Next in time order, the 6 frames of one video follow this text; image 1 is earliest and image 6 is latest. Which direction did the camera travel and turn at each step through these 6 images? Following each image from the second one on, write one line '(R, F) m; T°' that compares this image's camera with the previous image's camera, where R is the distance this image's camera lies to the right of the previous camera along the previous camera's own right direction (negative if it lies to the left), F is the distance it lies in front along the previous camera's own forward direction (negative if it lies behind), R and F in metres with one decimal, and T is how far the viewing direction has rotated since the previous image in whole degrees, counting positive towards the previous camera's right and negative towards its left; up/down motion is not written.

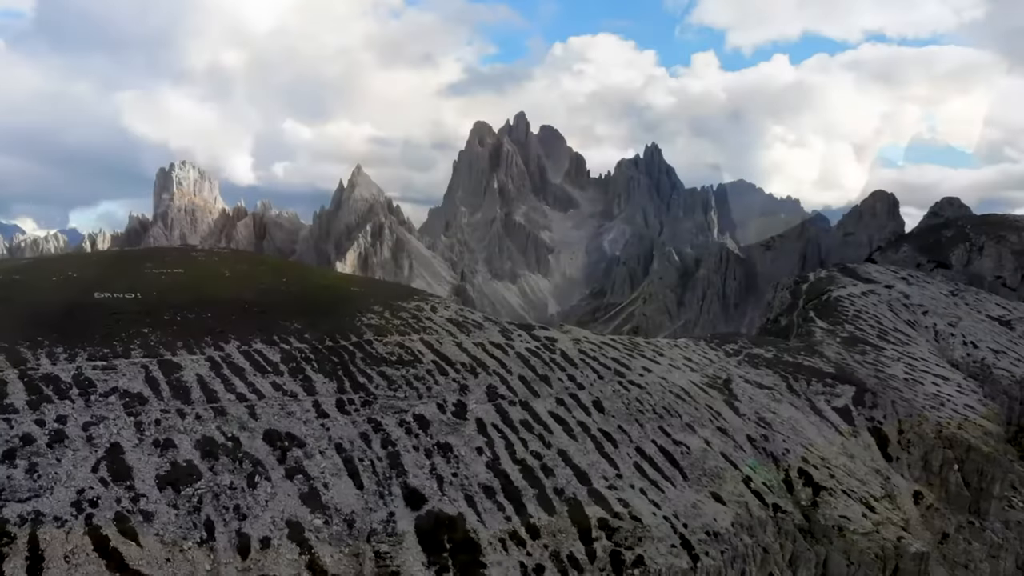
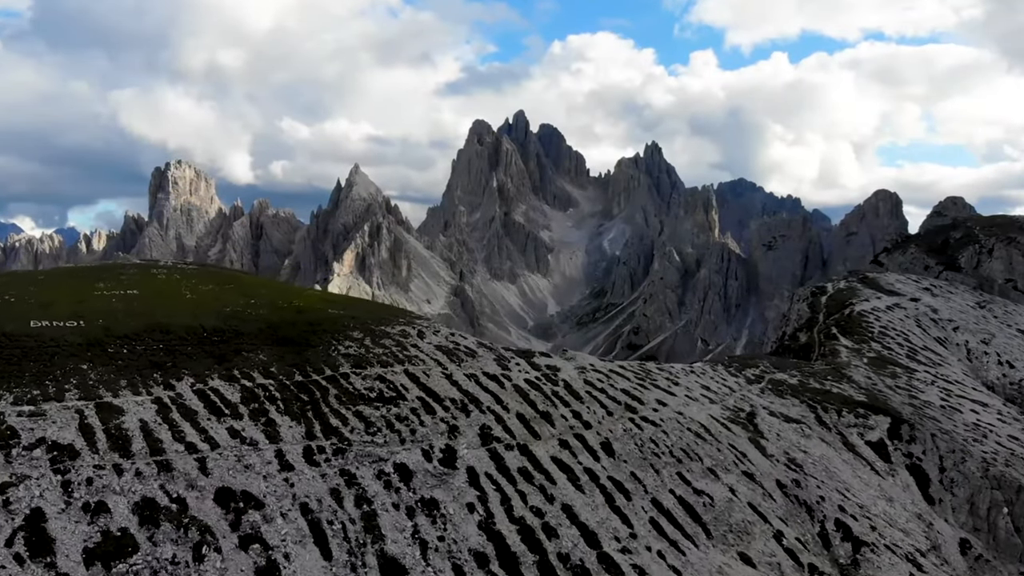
(+0.2, +7.4) m; 0°
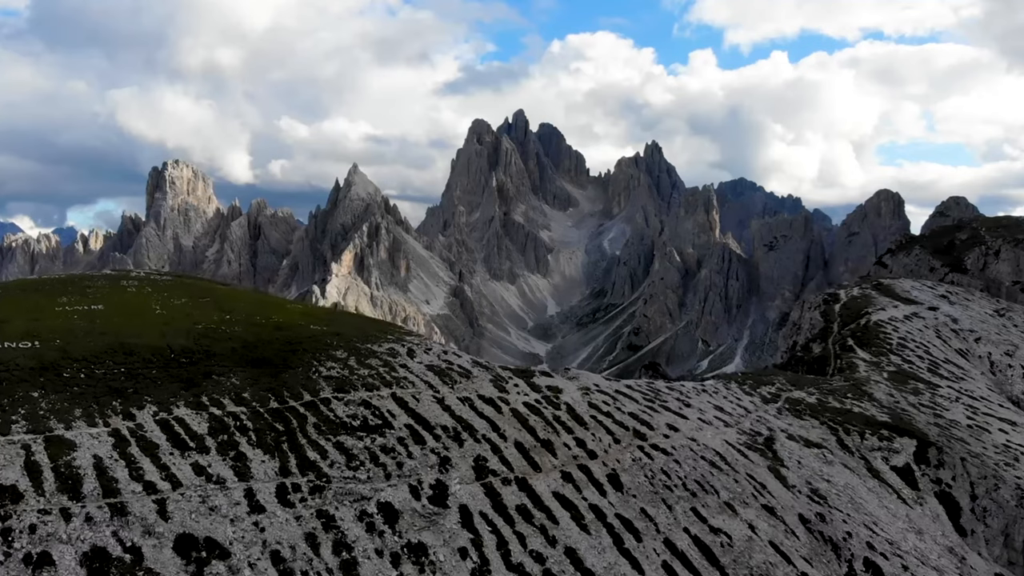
(+0.1, +4.7) m; 0°
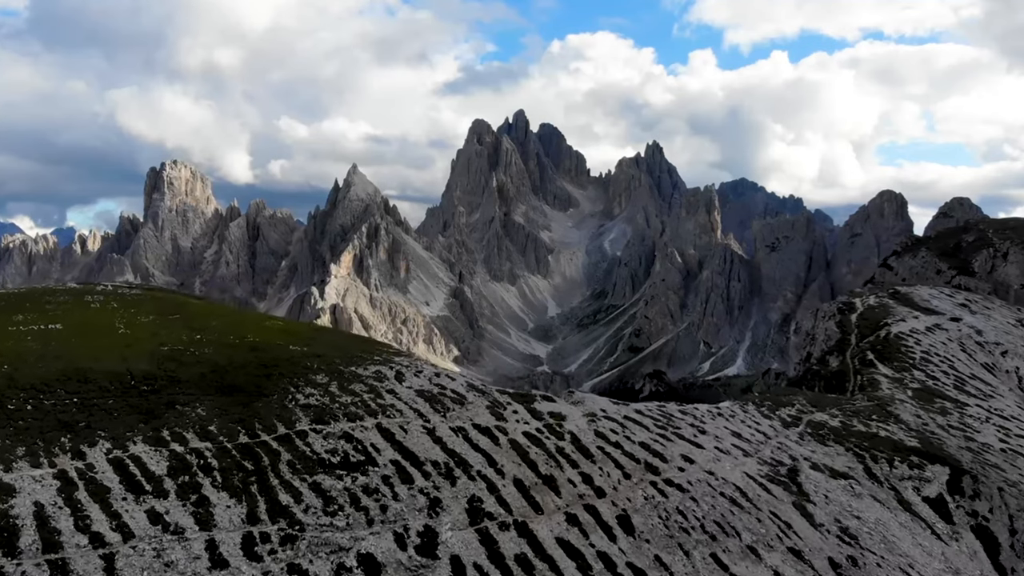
(+0.1, +4.8) m; 0°
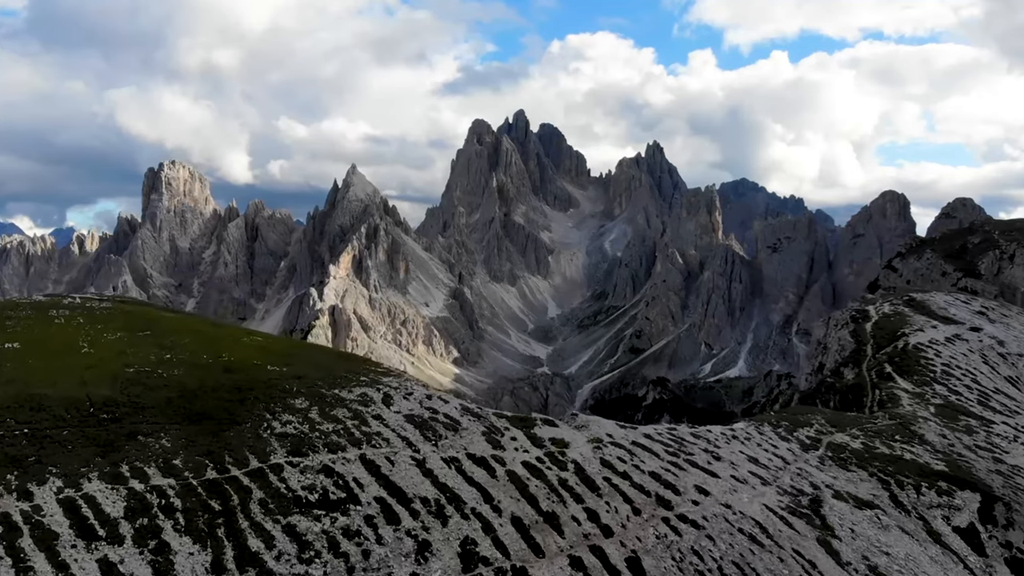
(+0.1, +4.0) m; 0°
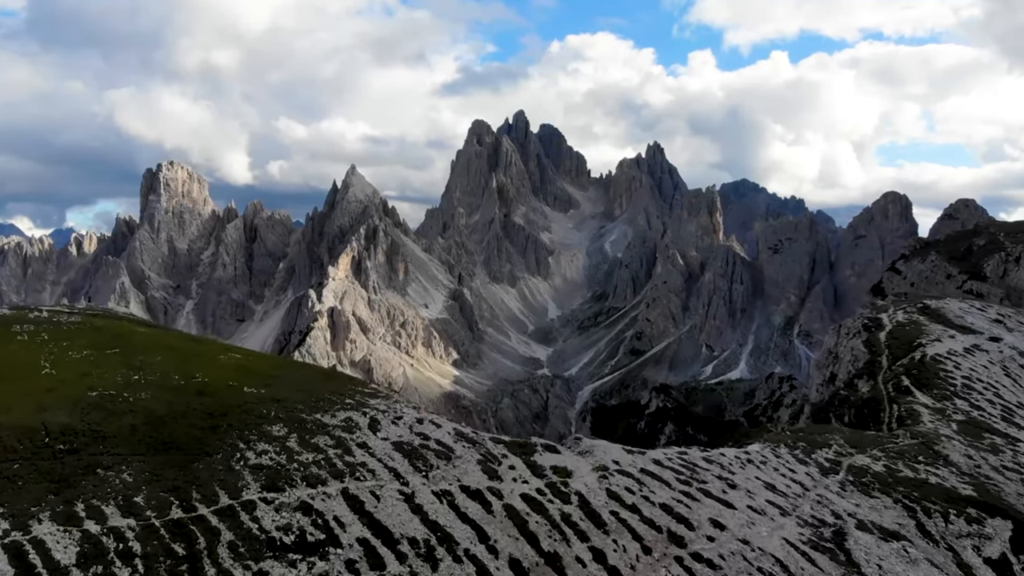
(+0.1, +3.6) m; 0°
